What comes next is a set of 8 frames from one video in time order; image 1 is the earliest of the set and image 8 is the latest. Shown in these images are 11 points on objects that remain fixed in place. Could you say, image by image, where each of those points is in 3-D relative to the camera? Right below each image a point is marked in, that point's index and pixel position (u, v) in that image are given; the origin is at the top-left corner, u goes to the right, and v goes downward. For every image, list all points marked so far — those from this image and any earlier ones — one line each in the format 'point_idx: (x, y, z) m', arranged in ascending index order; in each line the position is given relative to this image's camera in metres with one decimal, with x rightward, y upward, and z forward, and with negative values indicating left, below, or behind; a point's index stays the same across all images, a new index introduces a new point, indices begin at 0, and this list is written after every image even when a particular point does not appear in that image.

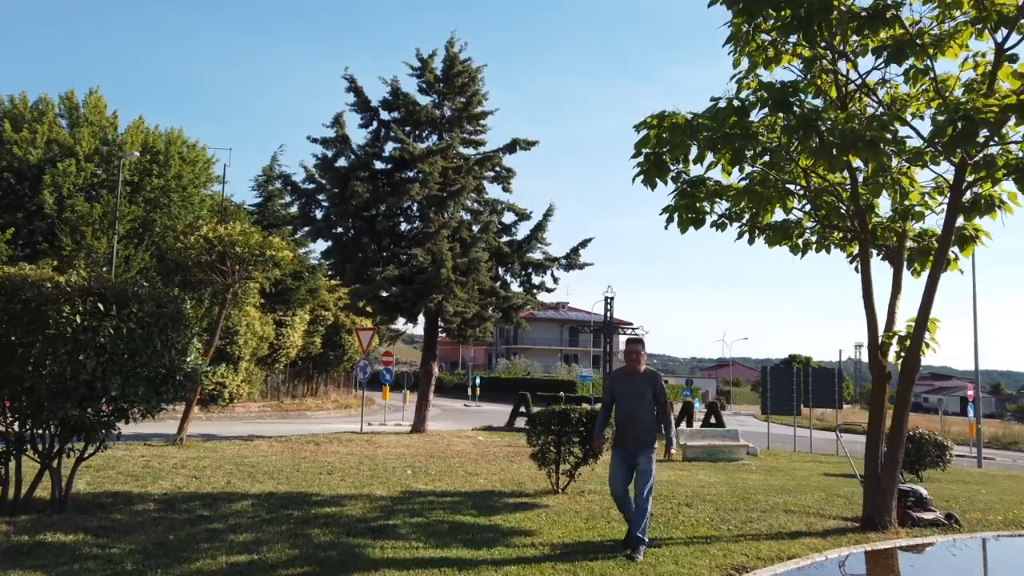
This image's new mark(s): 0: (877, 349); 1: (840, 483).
0: (+3.4, -0.6, +7.4) m
1: (+5.6, -3.4, +12.8) m
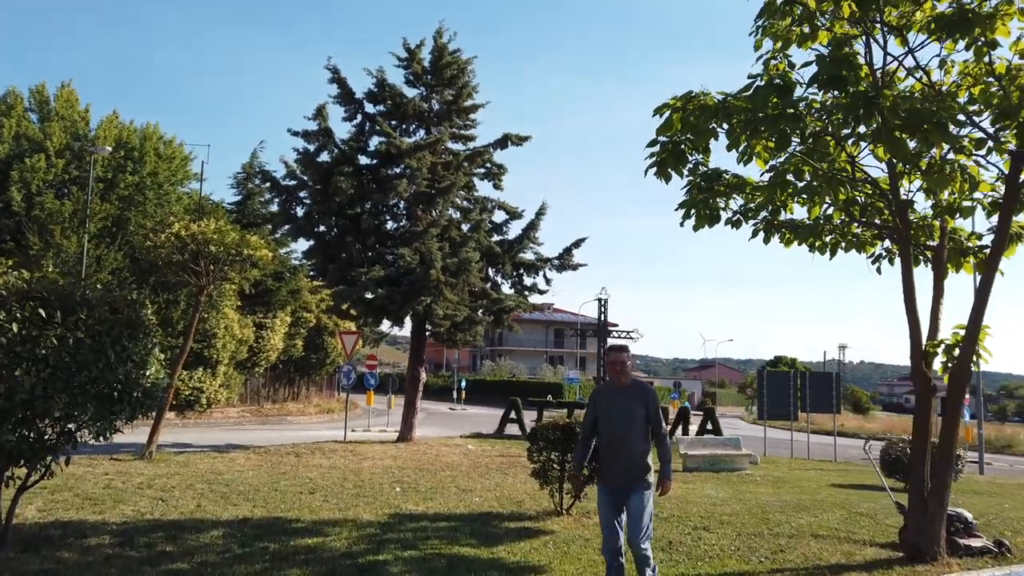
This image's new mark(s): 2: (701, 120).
0: (+3.5, -0.6, +6.6) m
1: (+5.5, -3.4, +12.0) m
2: (+1.6, +1.4, +6.5) m
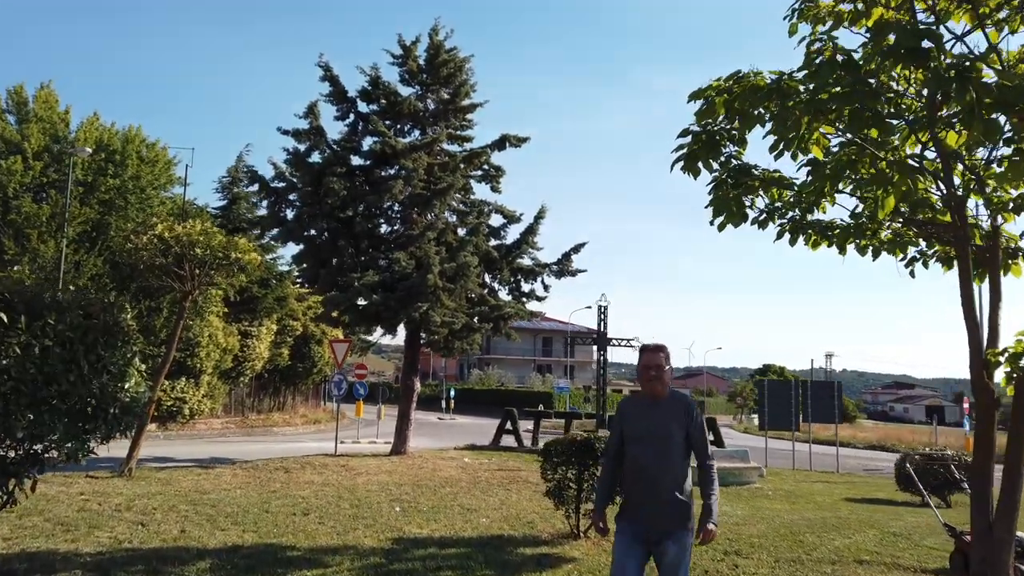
0: (+3.7, -0.7, +6.0) m
1: (+5.6, -3.5, +11.4) m
2: (+1.8, +1.4, +5.9) m
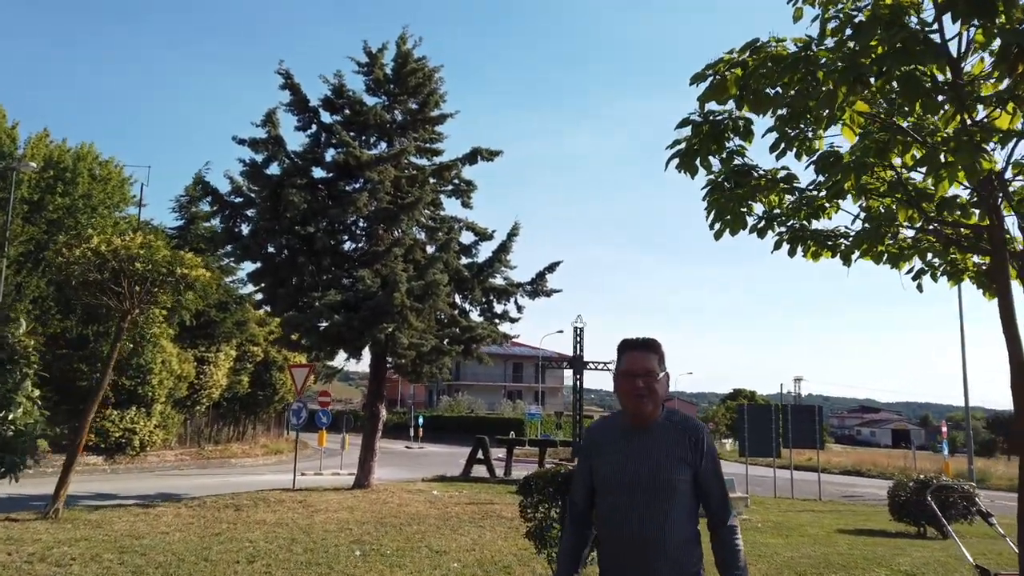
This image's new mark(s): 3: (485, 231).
0: (+3.5, -0.7, +5.1) m
1: (+5.3, -3.7, +10.5) m
2: (+1.7, +1.4, +5.0) m
3: (-0.7, +1.4, +18.5) m
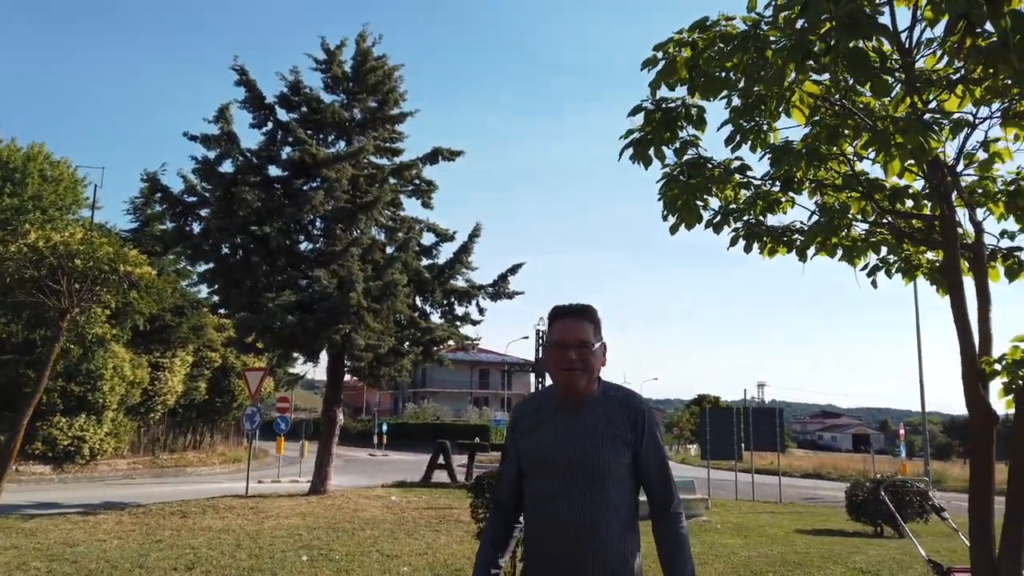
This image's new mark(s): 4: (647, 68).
0: (+3.1, -0.6, +5.1) m
1: (+4.7, -3.7, +10.5) m
2: (+1.3, +1.5, +4.9) m
3: (-1.6, +1.4, +18.3) m
4: (+1.0, +1.6, +5.5) m
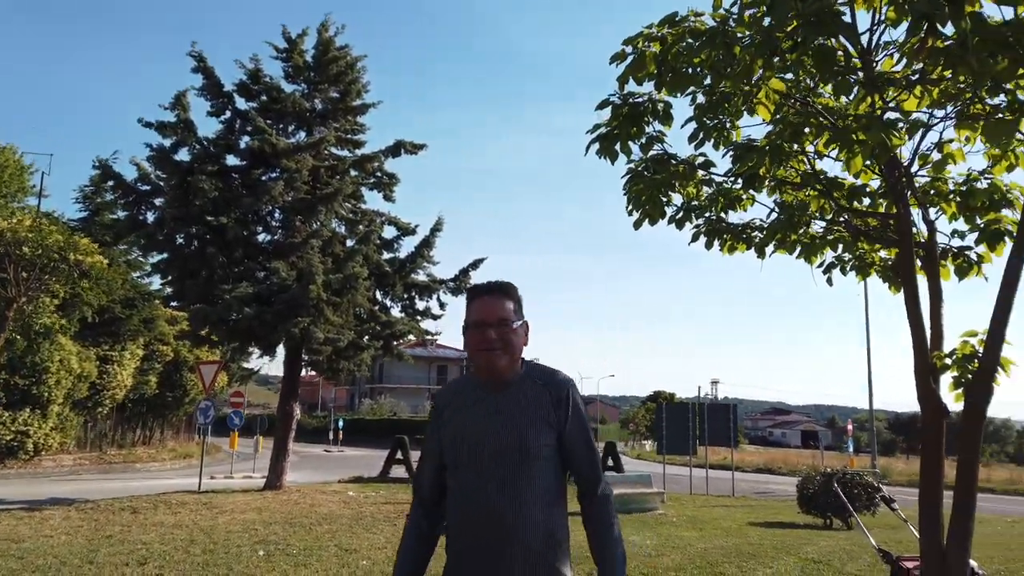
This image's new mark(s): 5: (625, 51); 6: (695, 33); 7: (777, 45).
0: (+2.9, -0.6, +5.2) m
1: (+4.1, -3.7, +10.8) m
2: (+1.1, +1.5, +4.9) m
3: (-2.5, +1.5, +18.2) m
4: (+0.8, +1.7, +5.5) m
5: (+0.8, +1.7, +5.3) m
6: (+1.2, +1.7, +5.0) m
7: (+1.6, +1.4, +4.4) m
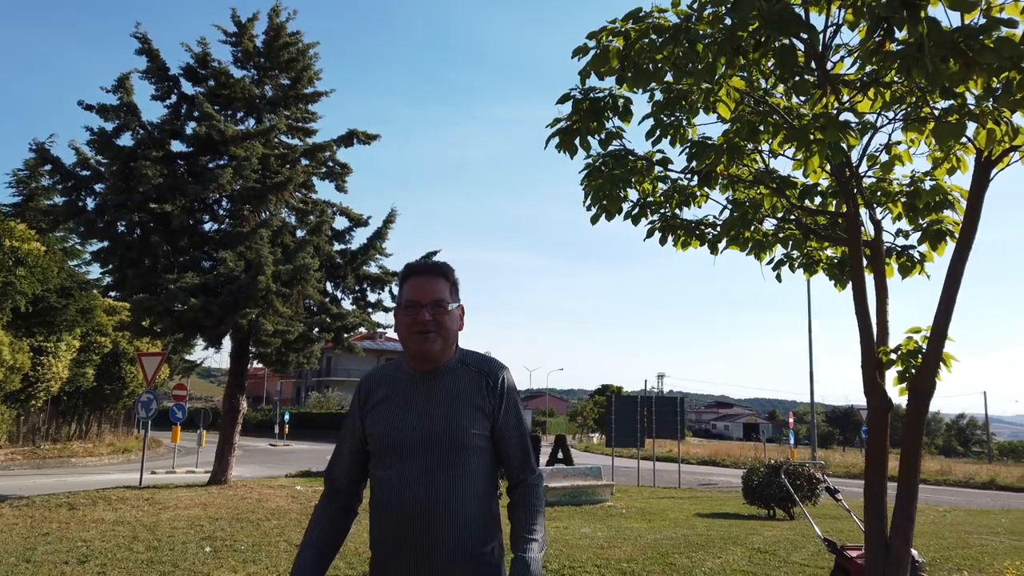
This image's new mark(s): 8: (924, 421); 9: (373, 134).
0: (+2.6, -0.6, +5.4) m
1: (+3.4, -3.6, +11.0) m
2: (+0.9, +1.6, +5.0) m
3: (-3.7, +1.7, +17.9) m
4: (+0.5, +1.7, +5.5) m
5: (+0.5, +1.7, +5.3) m
6: (+1.0, +1.7, +5.0) m
7: (+1.4, +1.5, +4.5) m
8: (+2.8, -0.9, +5.1) m
9: (-3.2, +3.6, +17.5) m
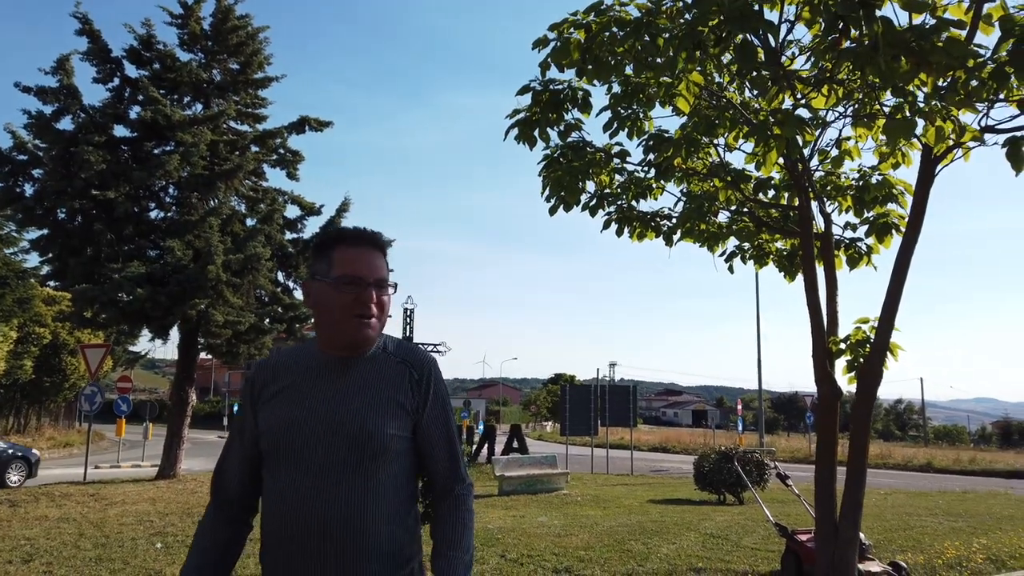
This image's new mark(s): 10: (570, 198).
0: (+2.3, -0.5, +5.6) m
1: (+2.8, -3.5, +11.3) m
2: (+0.6, +1.6, +5.0) m
3: (-4.7, +1.9, +17.6) m
4: (+0.2, +1.8, +5.5) m
5: (+0.3, +1.7, +5.3) m
6: (+0.7, +1.8, +5.1) m
7: (+1.1, +1.5, +4.5) m
8: (+2.5, -0.8, +5.2) m
9: (-4.3, +3.8, +17.2) m
10: (+0.6, +0.9, +7.3) m
